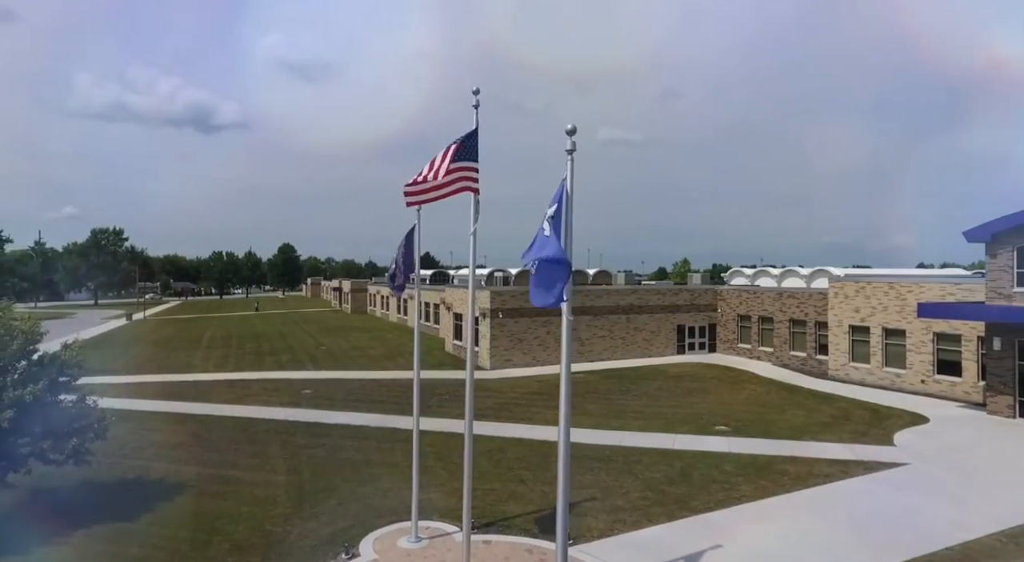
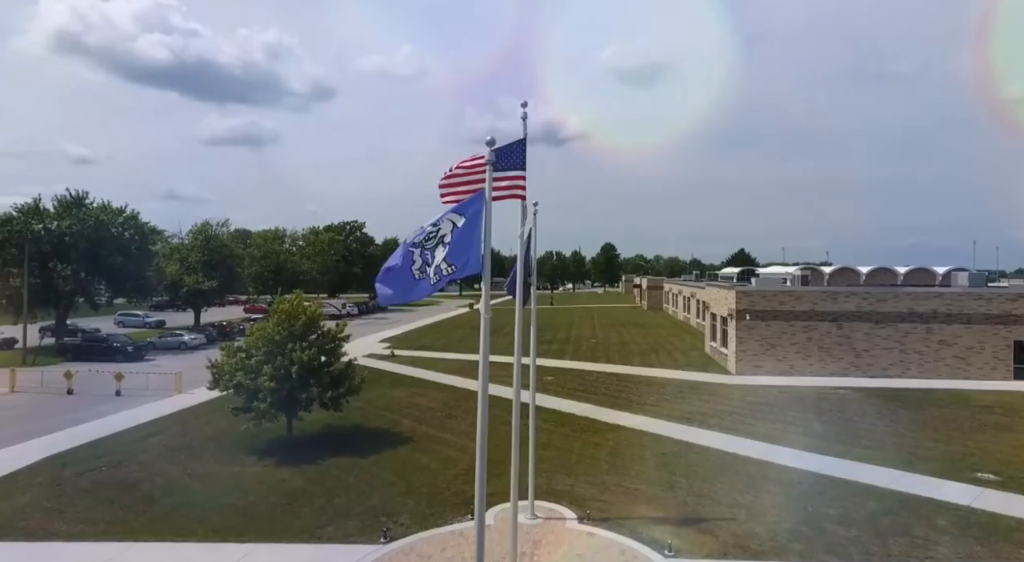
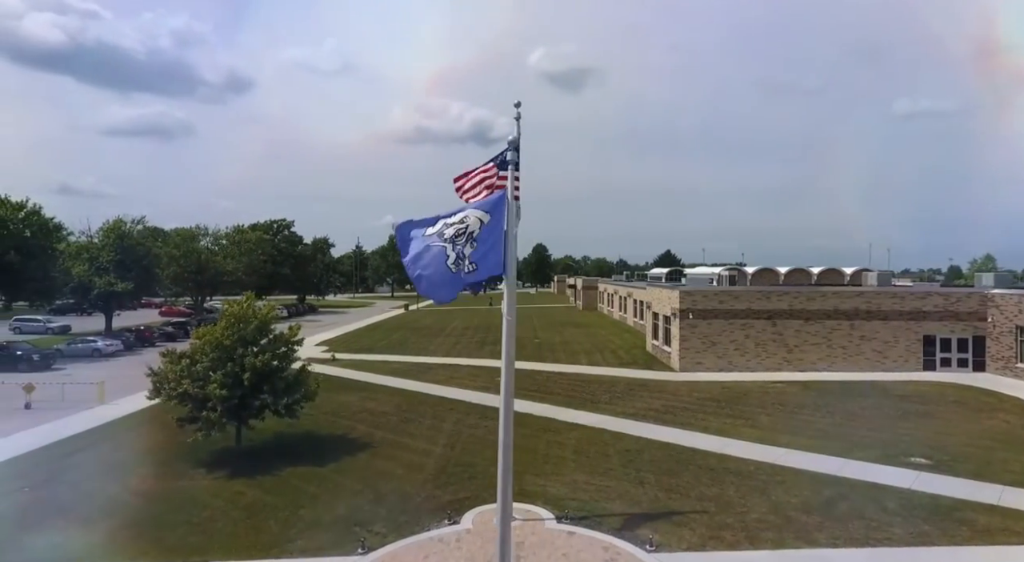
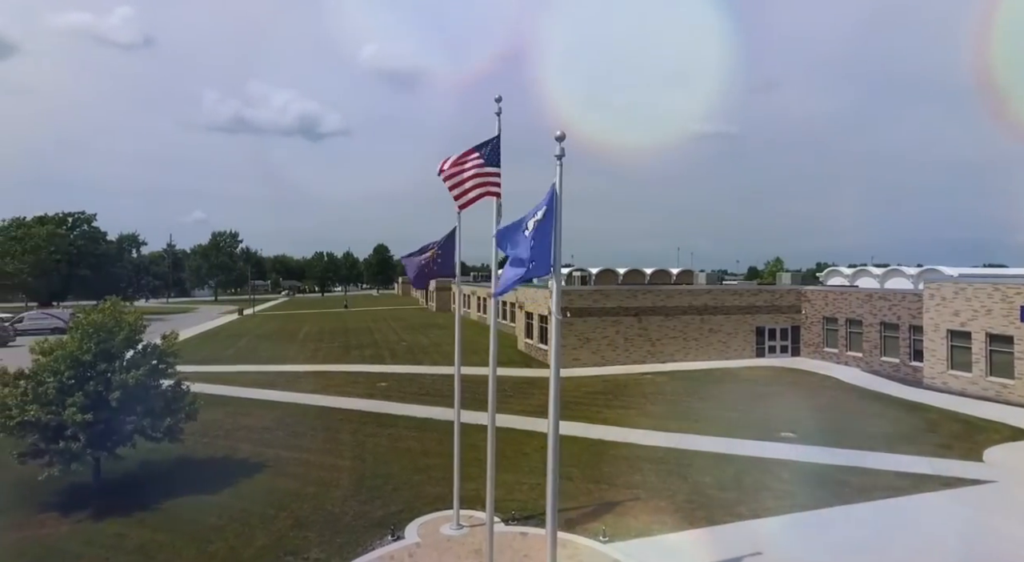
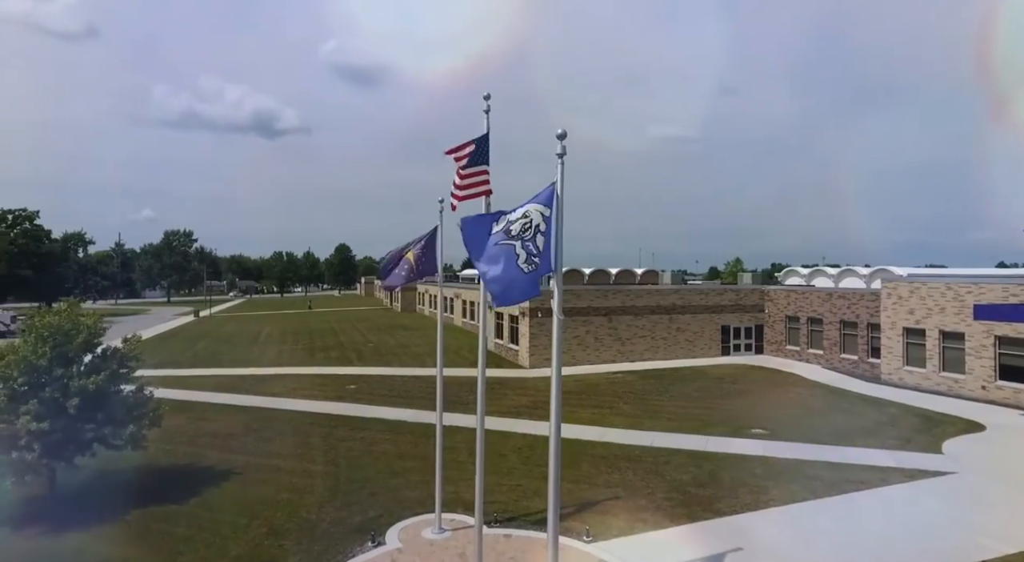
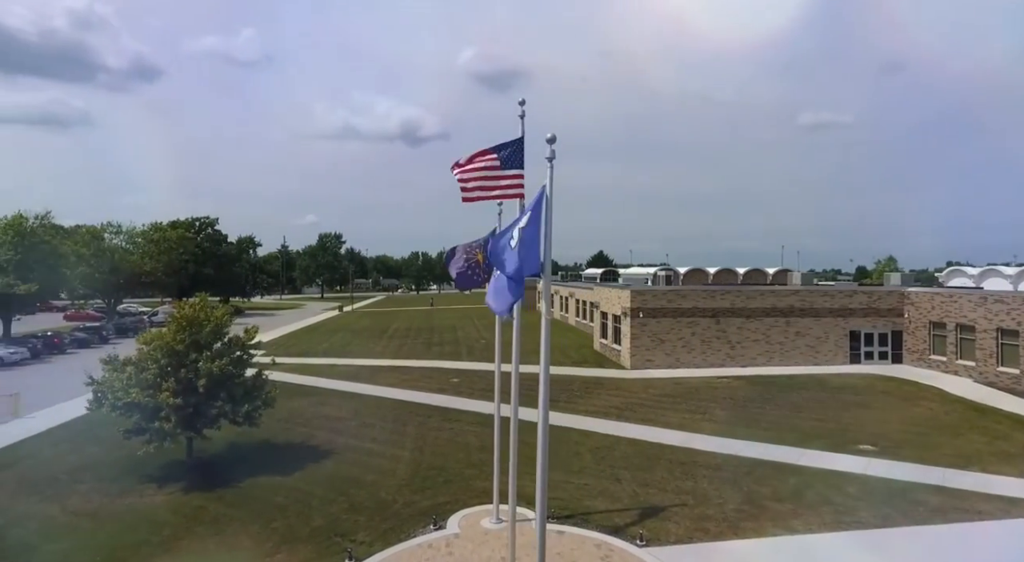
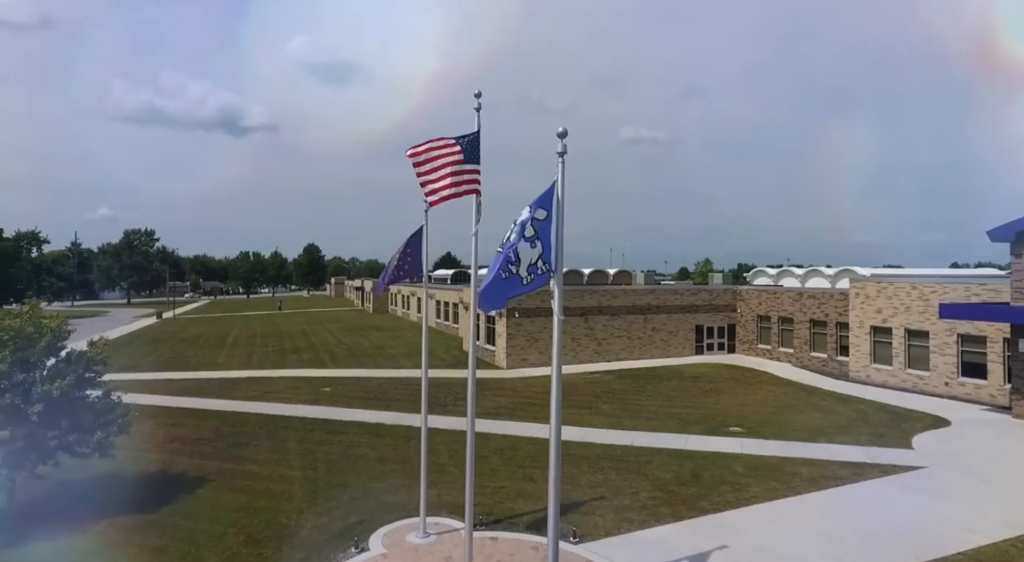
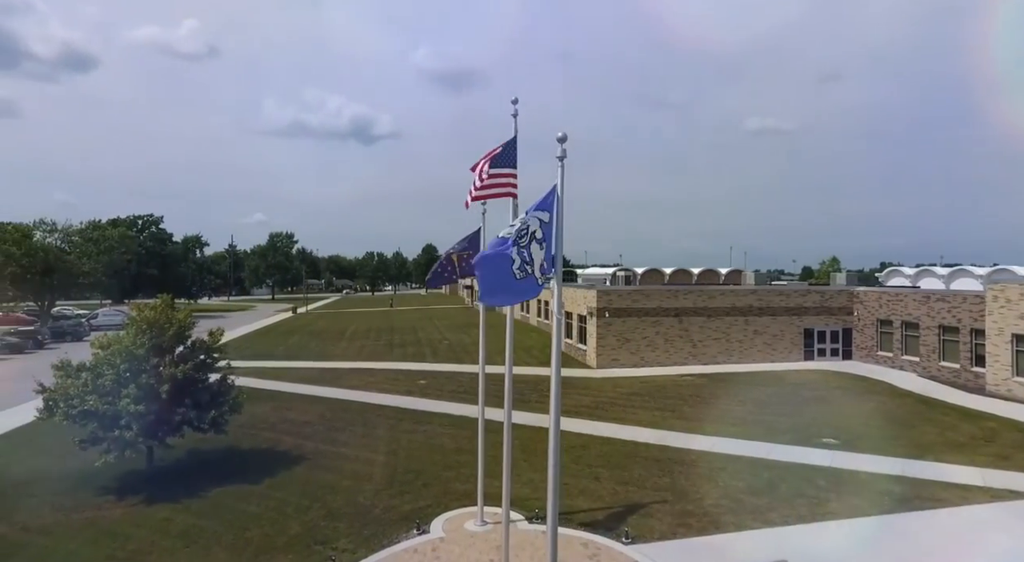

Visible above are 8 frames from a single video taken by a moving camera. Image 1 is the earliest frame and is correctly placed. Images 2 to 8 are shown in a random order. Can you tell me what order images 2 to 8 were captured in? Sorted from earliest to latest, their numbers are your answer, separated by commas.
7, 5, 4, 8, 6, 3, 2
